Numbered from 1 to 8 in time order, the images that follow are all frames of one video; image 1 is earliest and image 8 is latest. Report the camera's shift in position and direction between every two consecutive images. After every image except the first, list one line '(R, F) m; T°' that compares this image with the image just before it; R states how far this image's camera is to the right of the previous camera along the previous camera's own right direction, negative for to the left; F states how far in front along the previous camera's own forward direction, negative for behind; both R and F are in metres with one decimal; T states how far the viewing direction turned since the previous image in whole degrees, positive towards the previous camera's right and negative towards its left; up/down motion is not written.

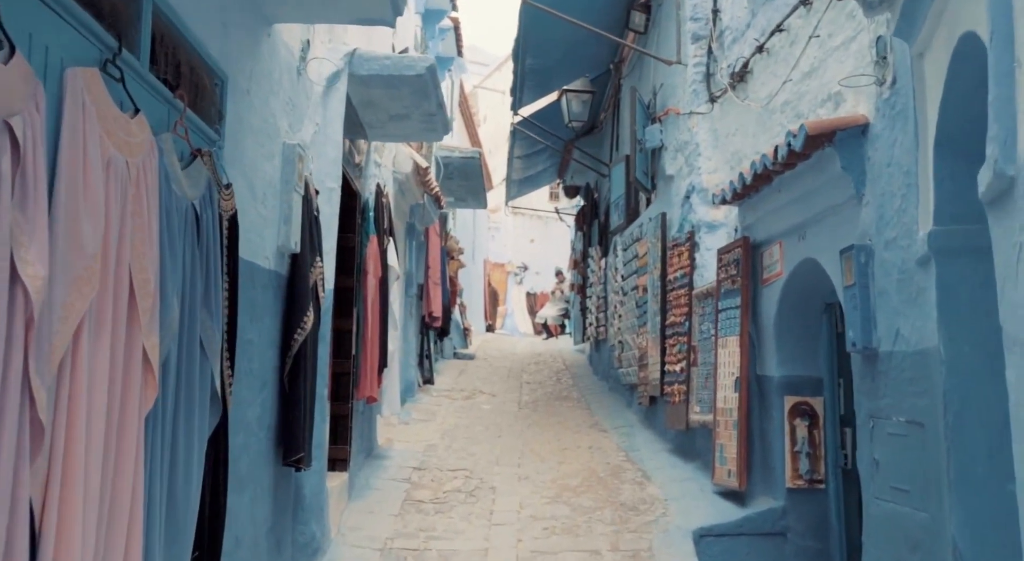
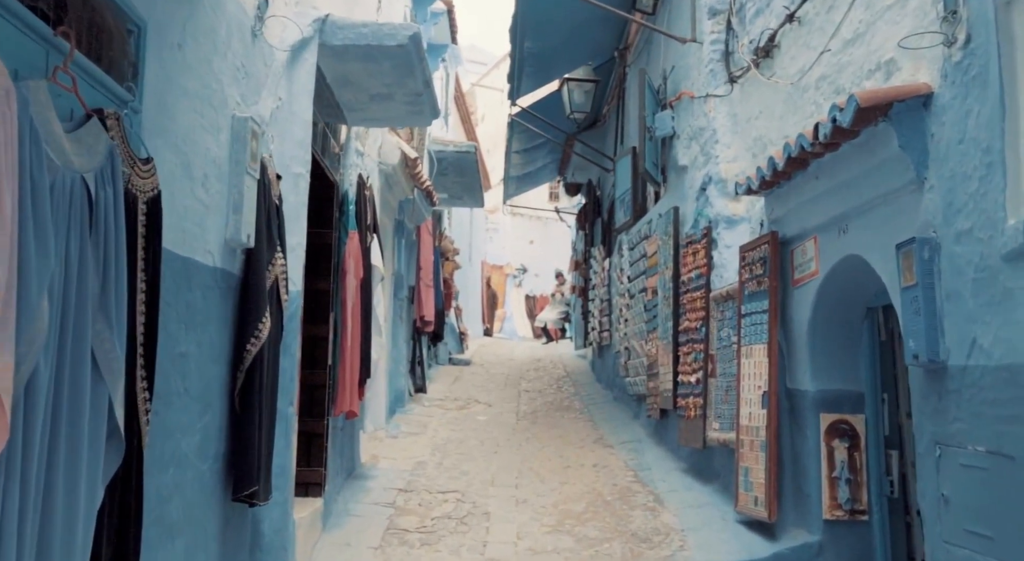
(0.0, +0.8) m; 0°
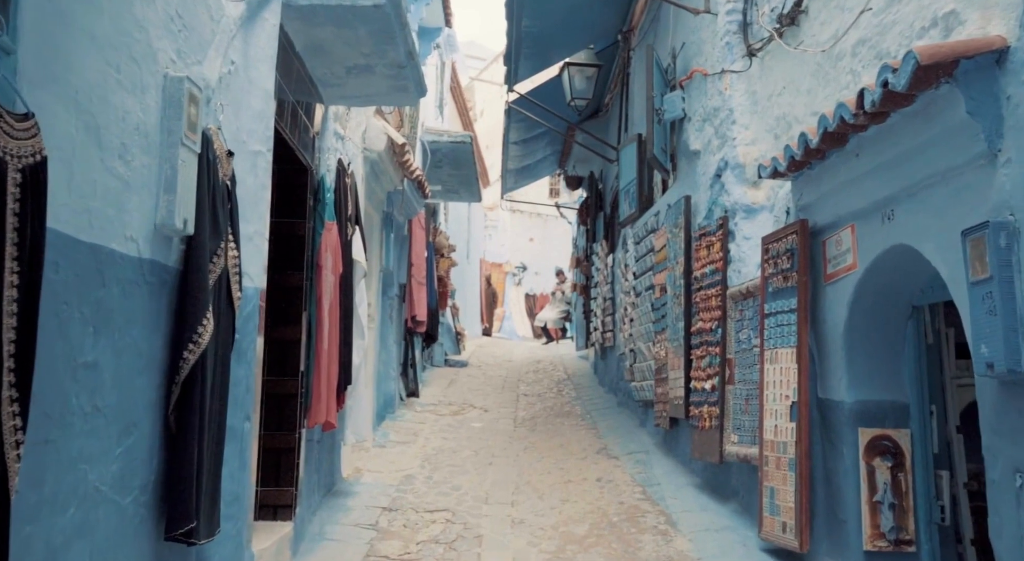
(0.0, +0.7) m; 0°
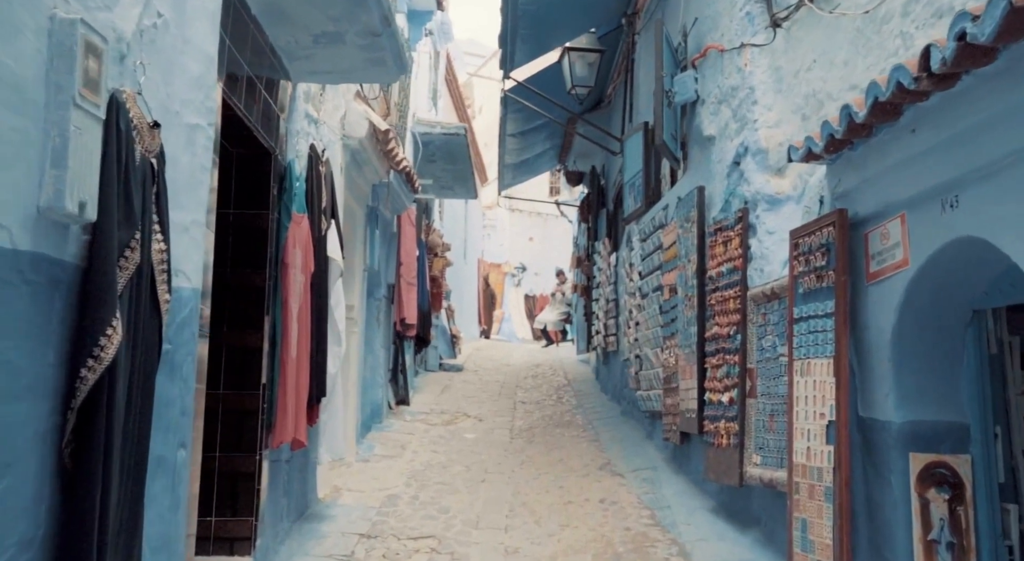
(0.0, +0.7) m; 0°
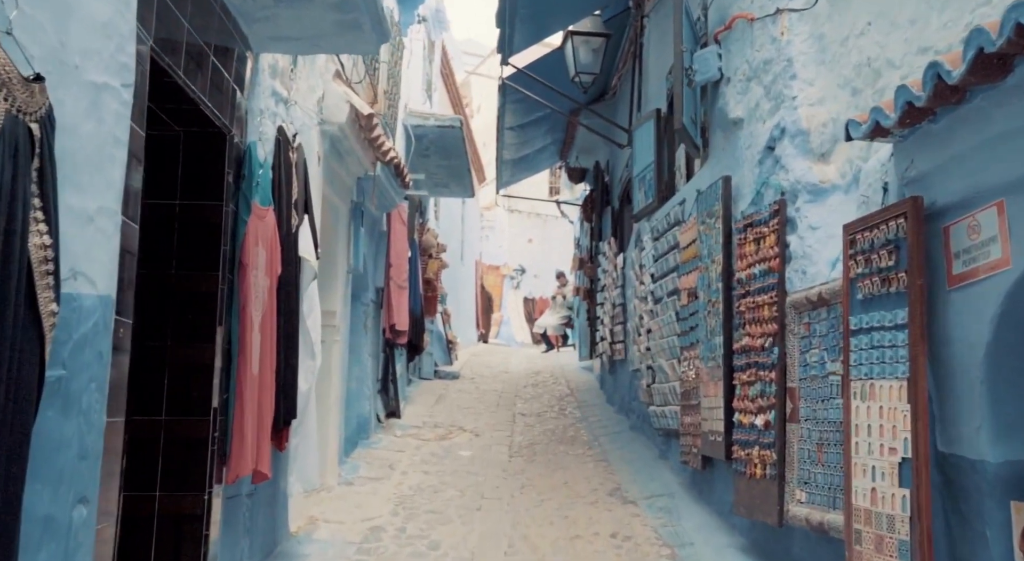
(0.0, +0.8) m; 0°
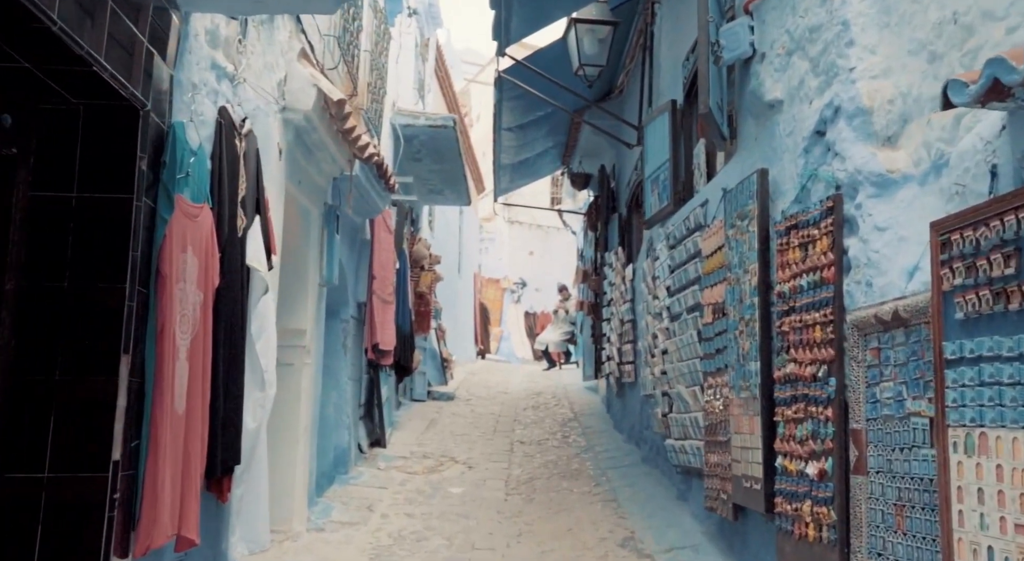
(0.0, +1.0) m; 0°
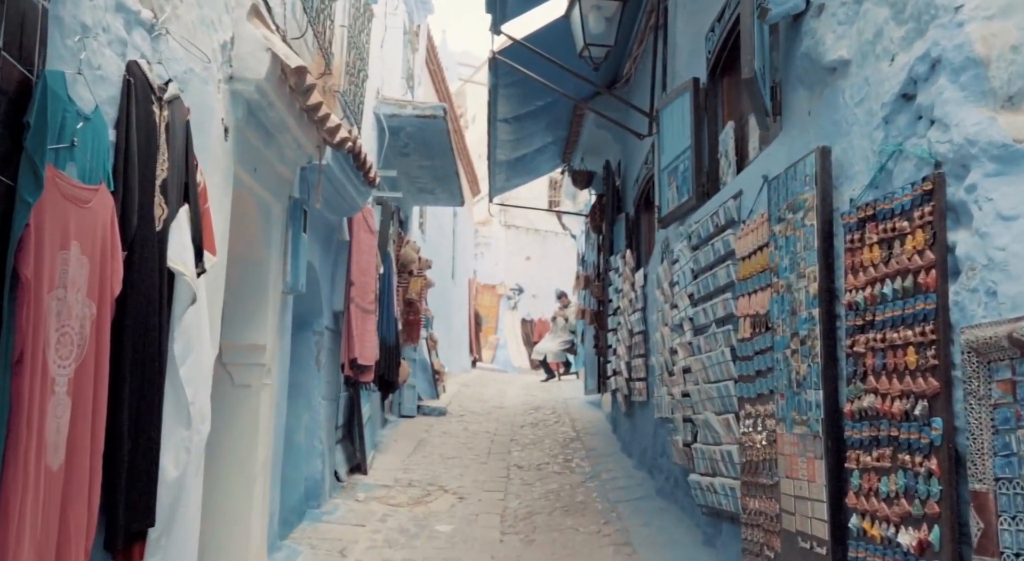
(0.0, +1.0) m; 0°
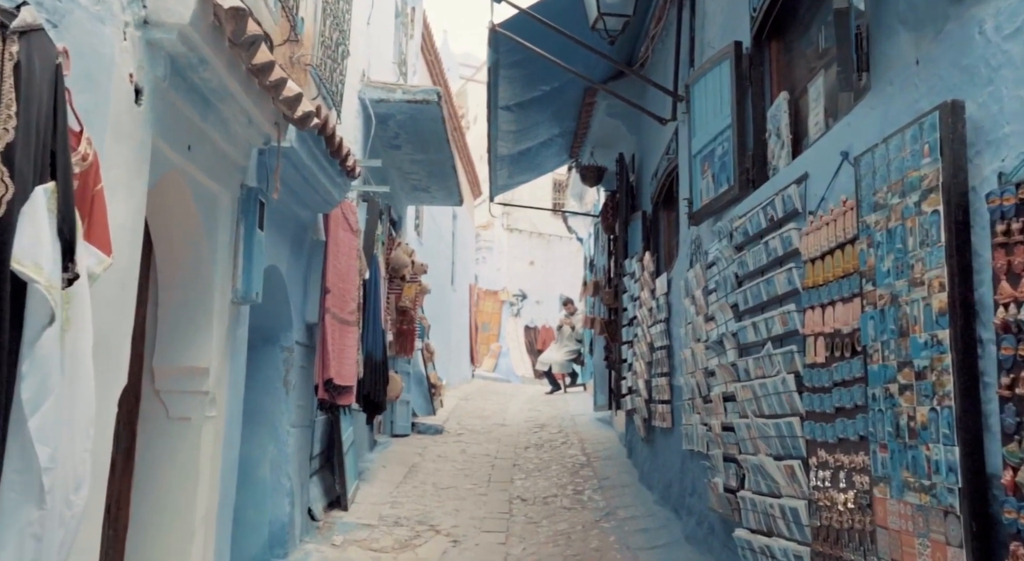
(0.0, +1.1) m; 0°
